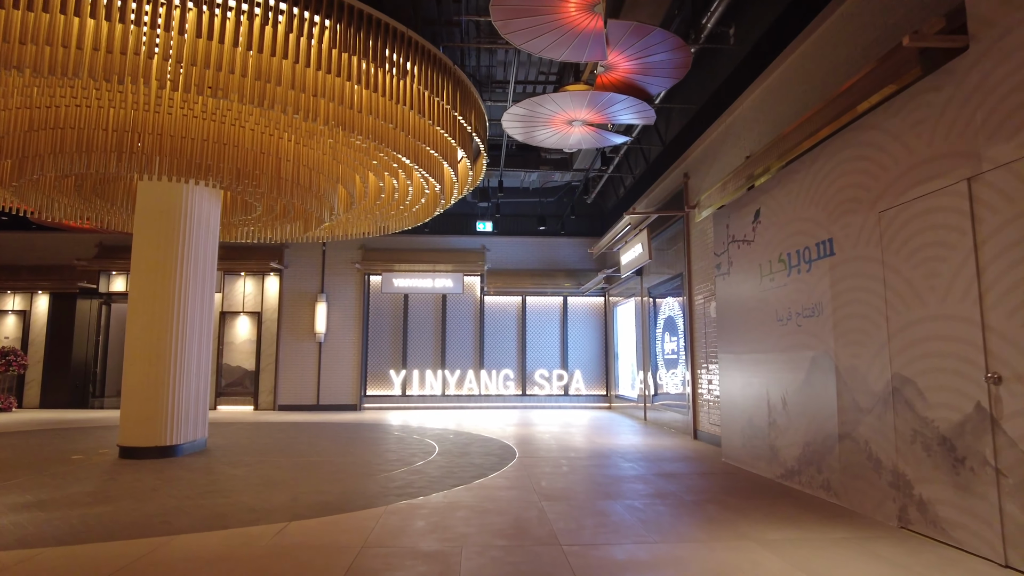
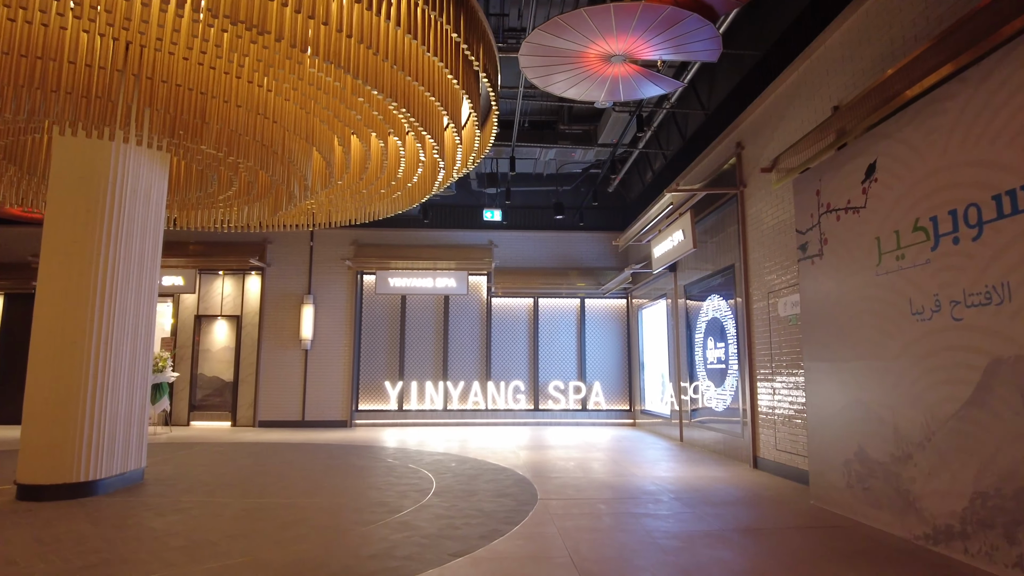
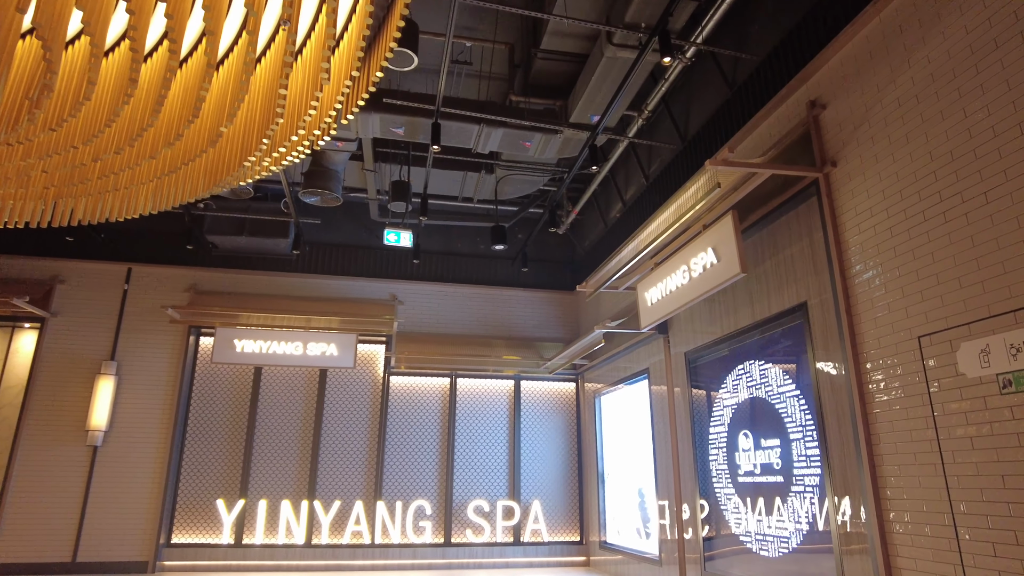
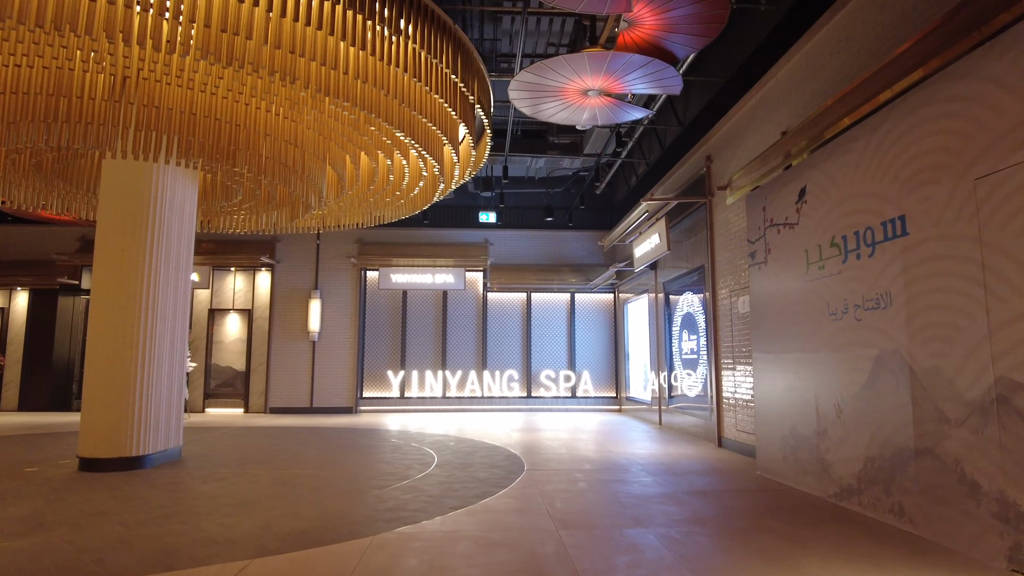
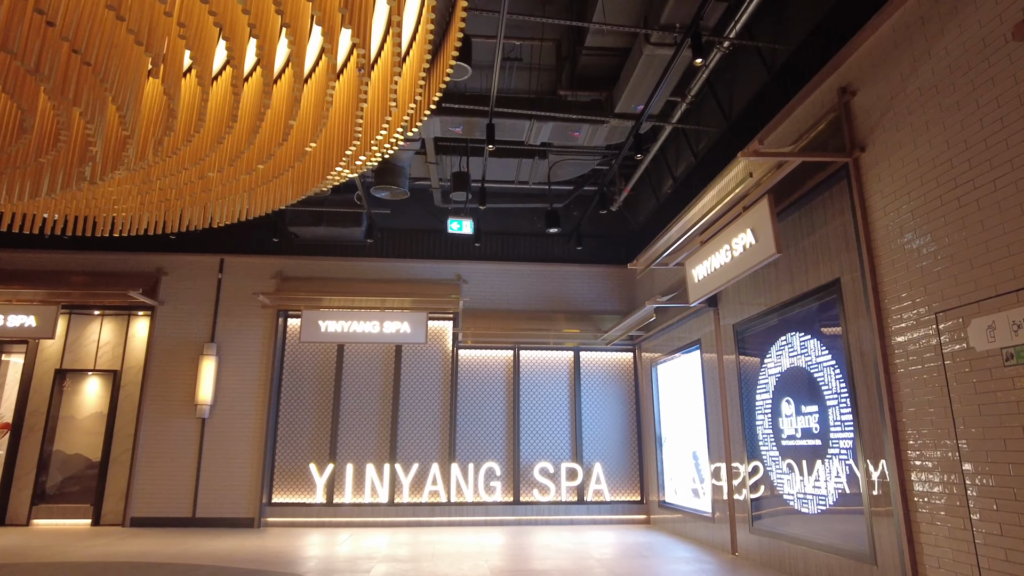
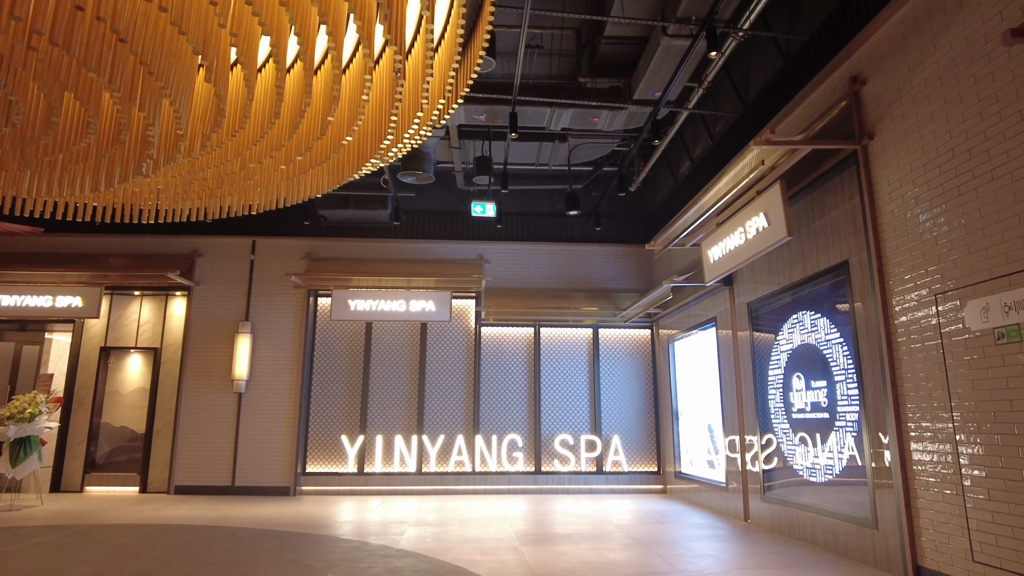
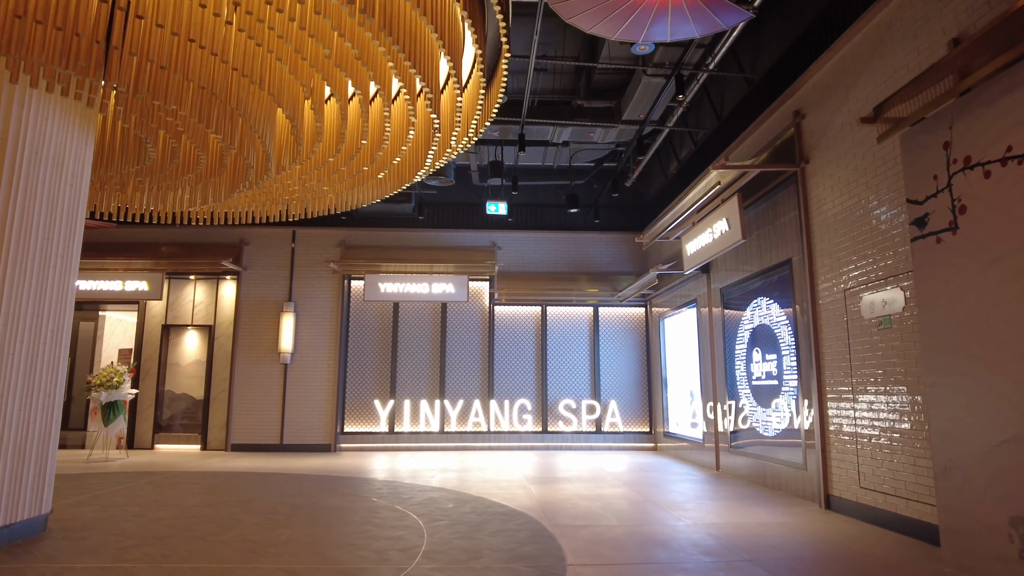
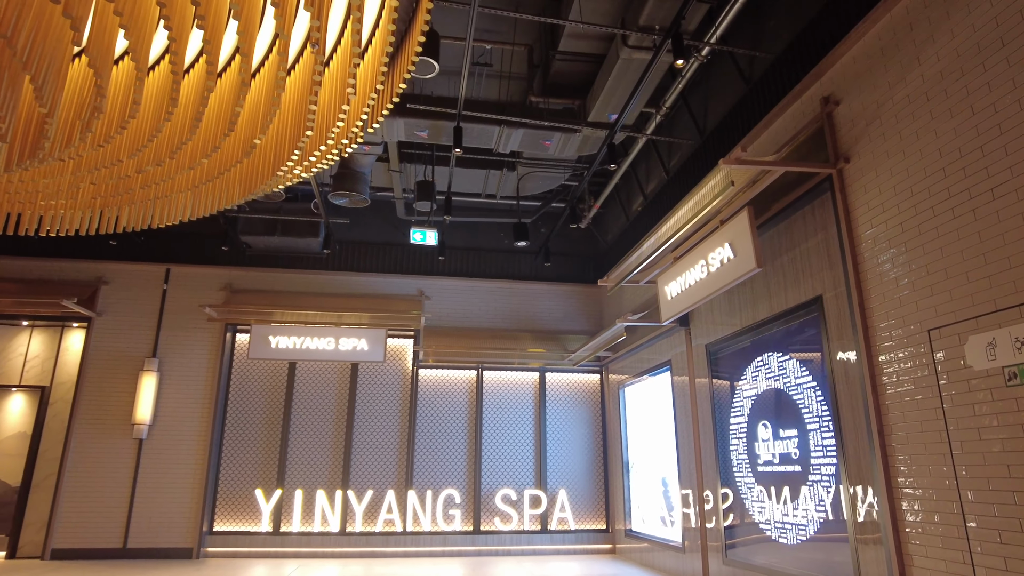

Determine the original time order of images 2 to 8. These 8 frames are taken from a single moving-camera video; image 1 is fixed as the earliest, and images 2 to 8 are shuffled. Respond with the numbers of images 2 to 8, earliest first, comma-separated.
4, 2, 7, 6, 5, 8, 3
